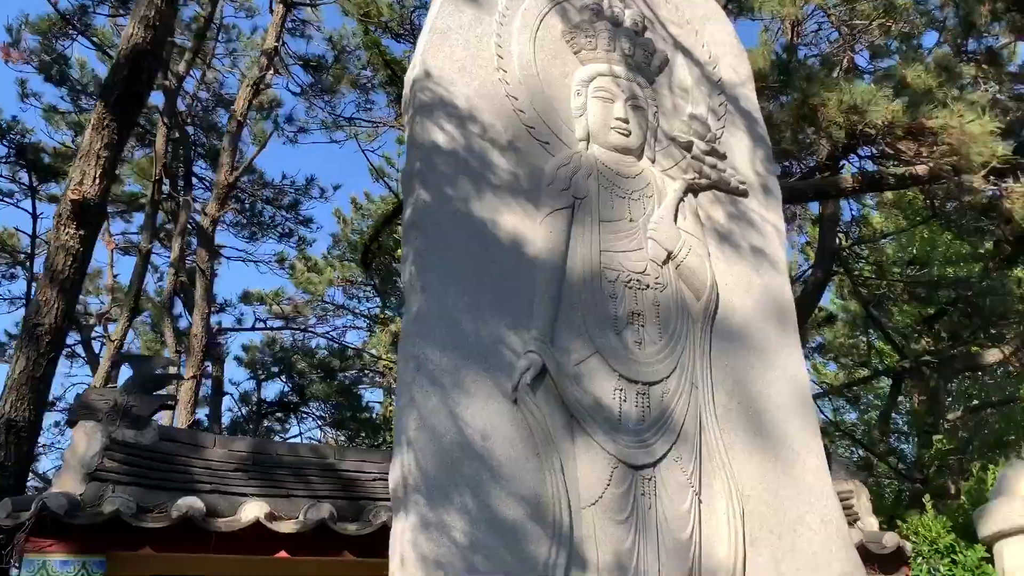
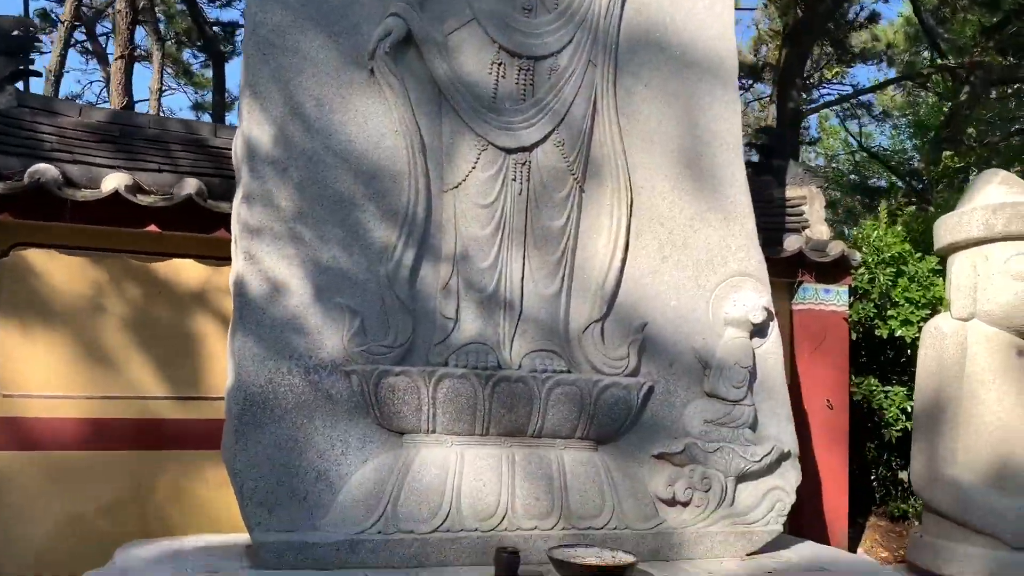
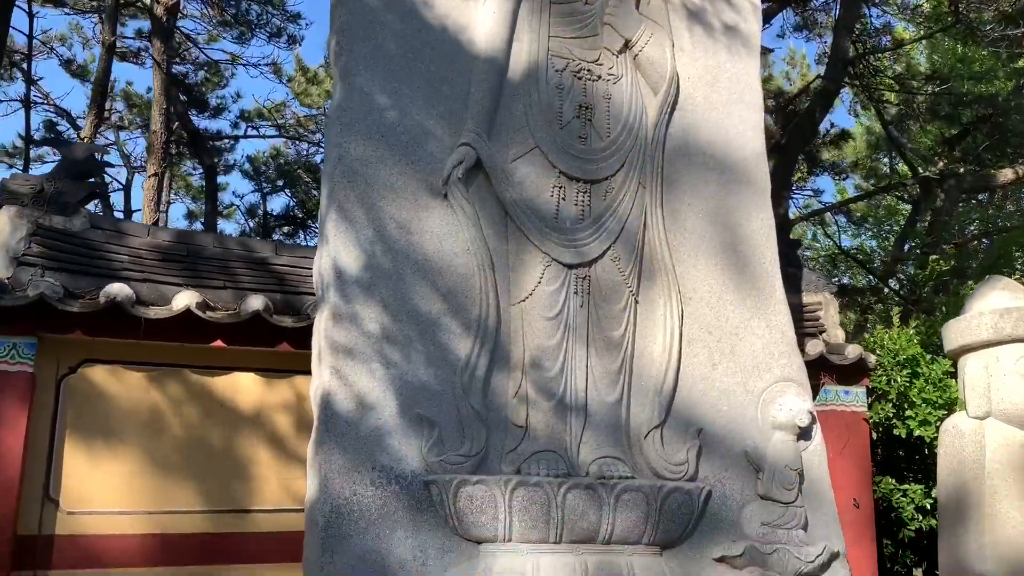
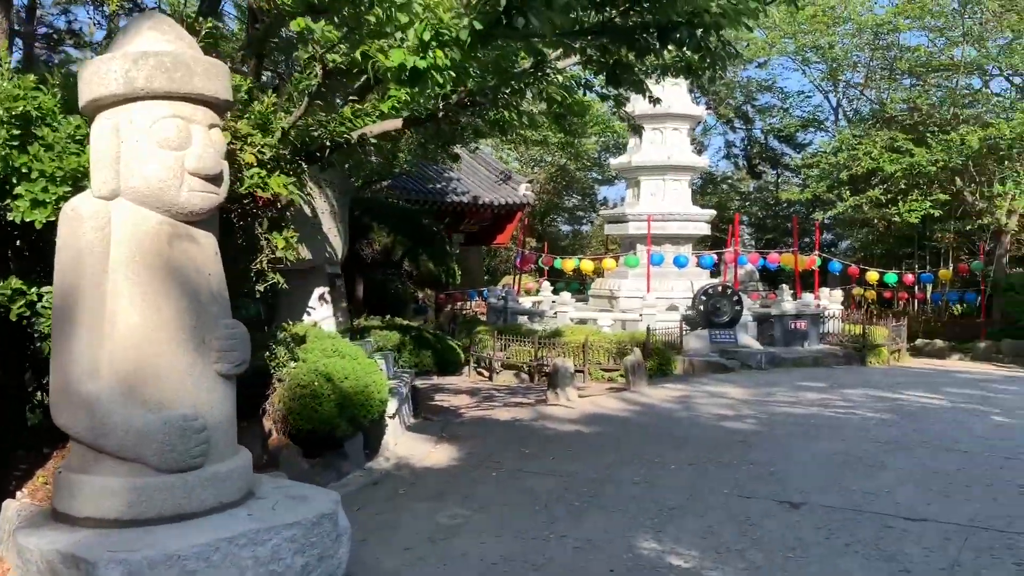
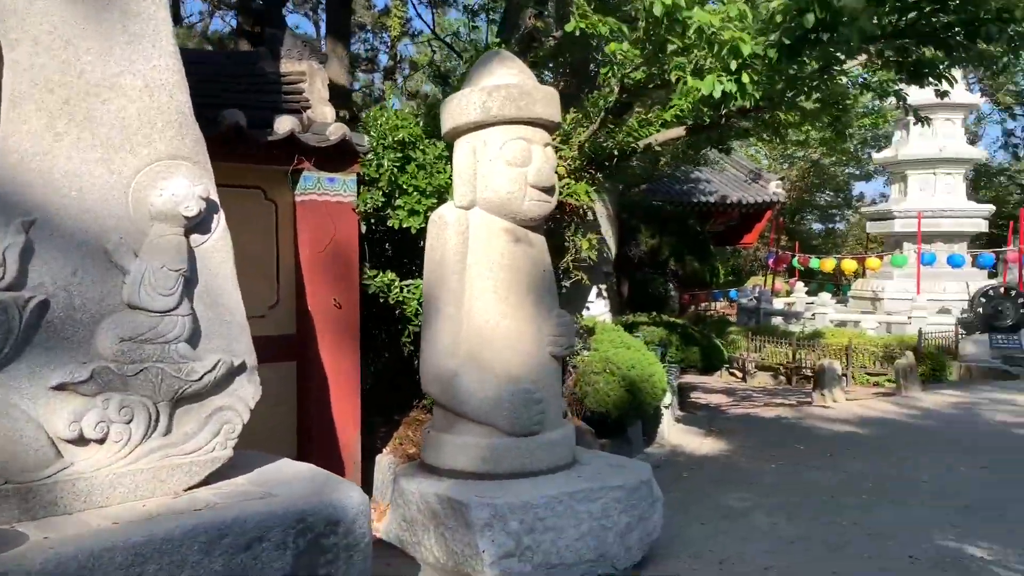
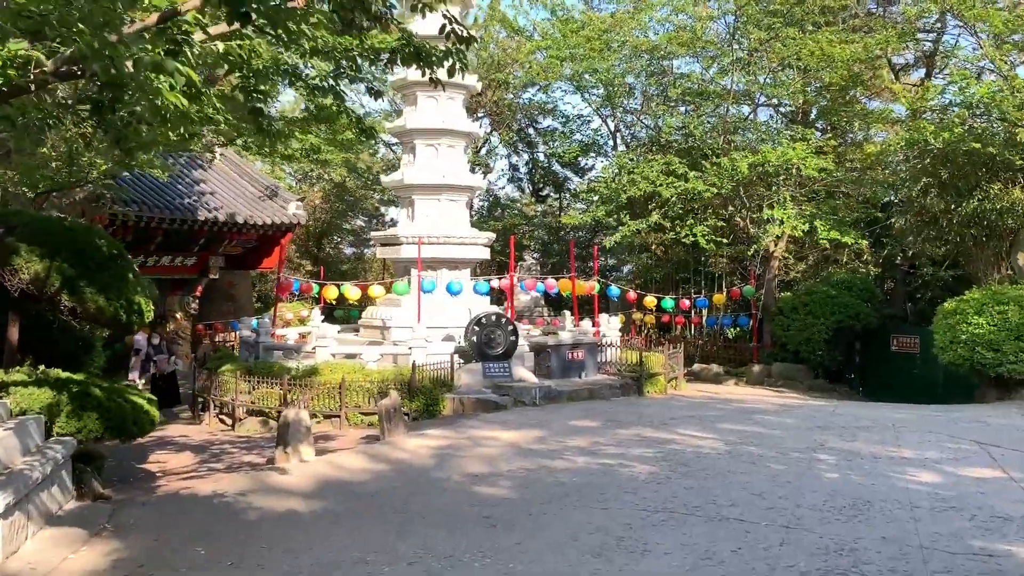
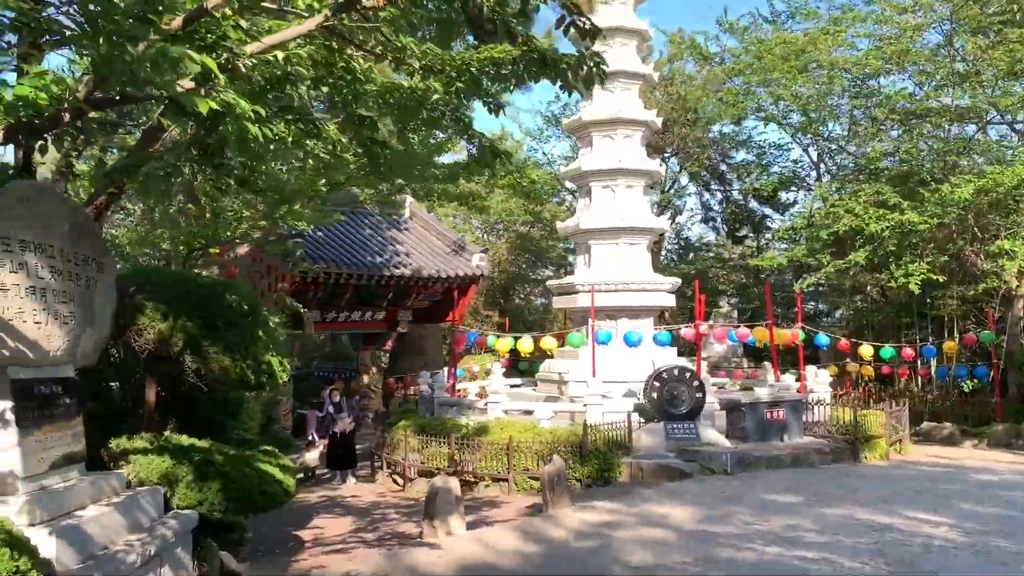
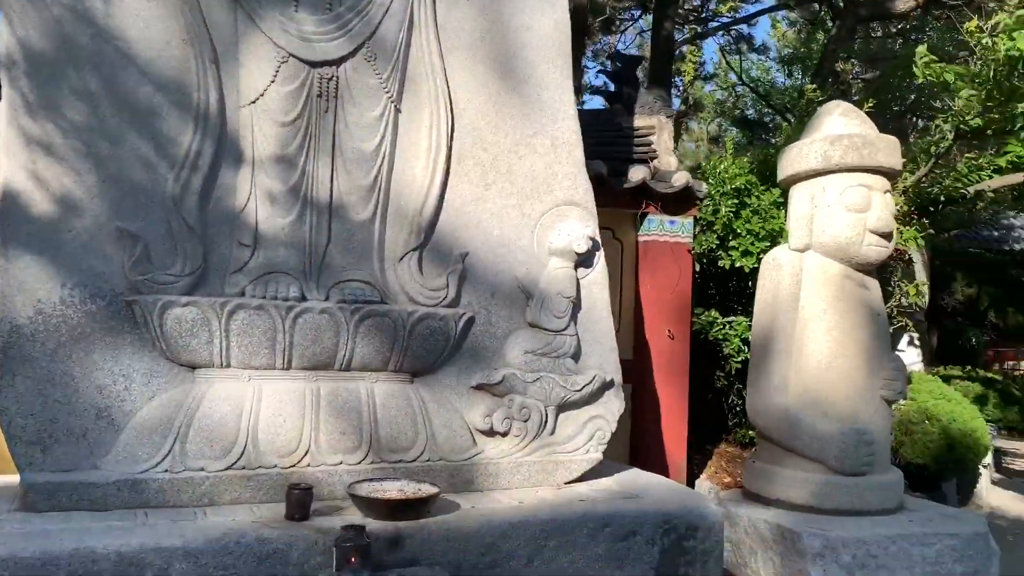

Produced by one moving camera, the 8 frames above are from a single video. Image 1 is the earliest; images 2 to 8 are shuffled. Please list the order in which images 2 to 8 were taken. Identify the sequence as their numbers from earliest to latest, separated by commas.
3, 2, 8, 5, 4, 6, 7
